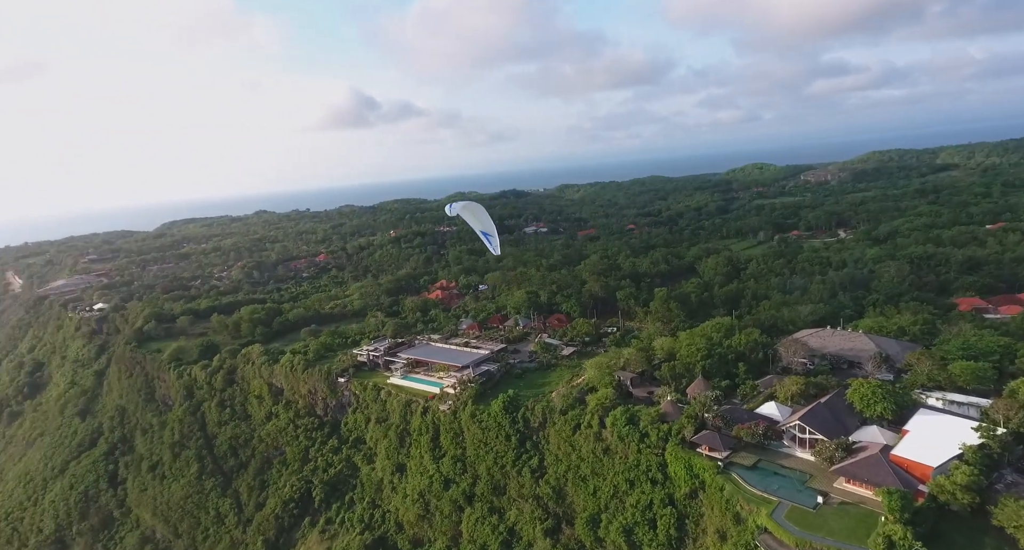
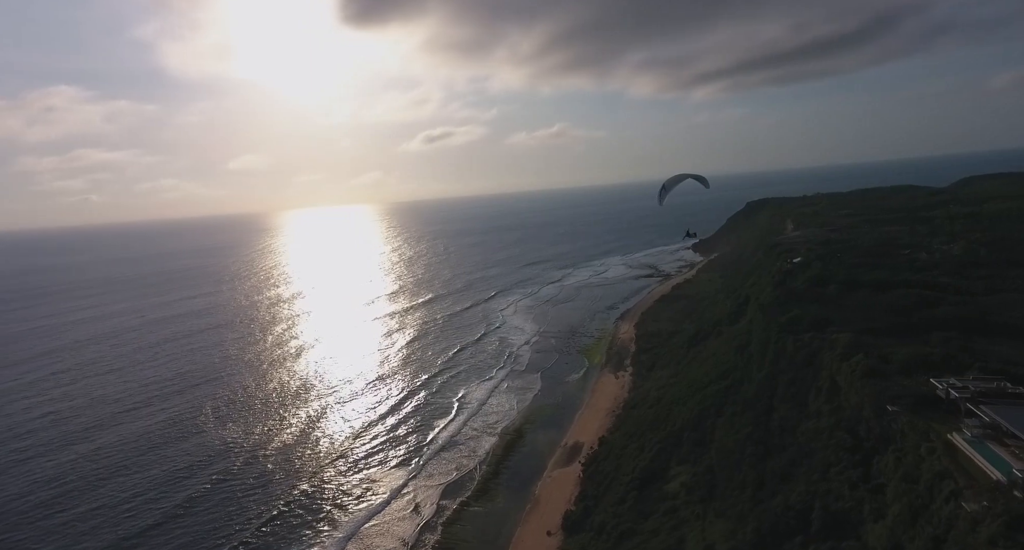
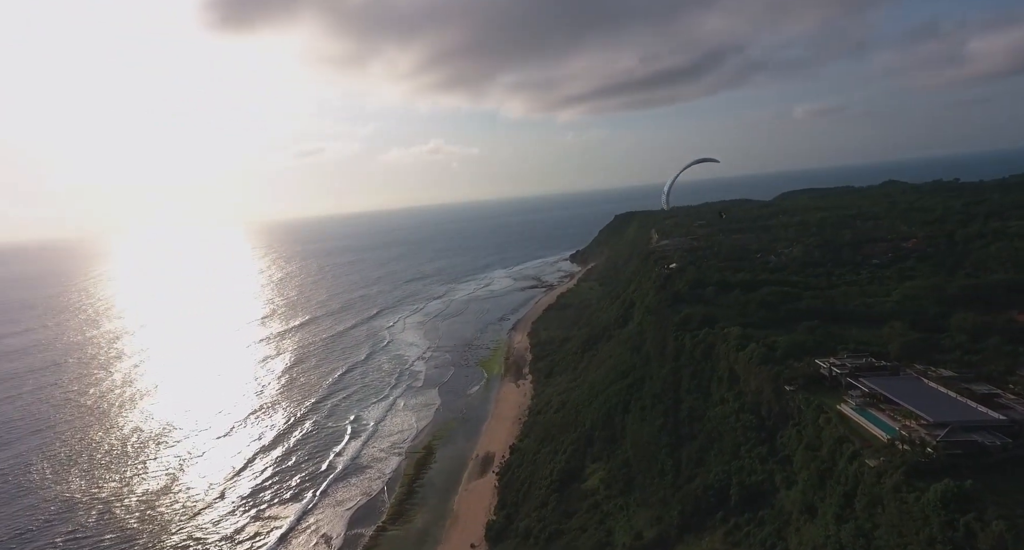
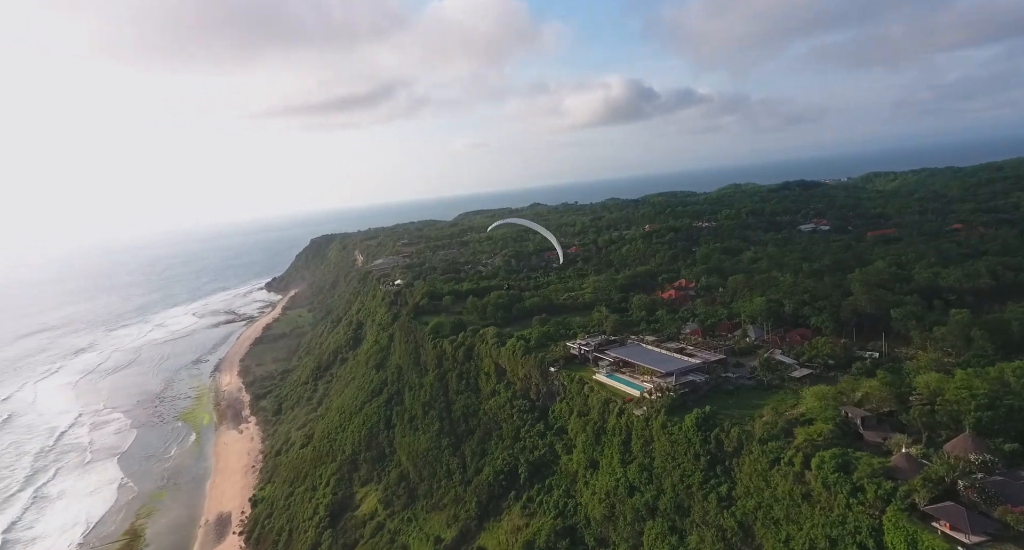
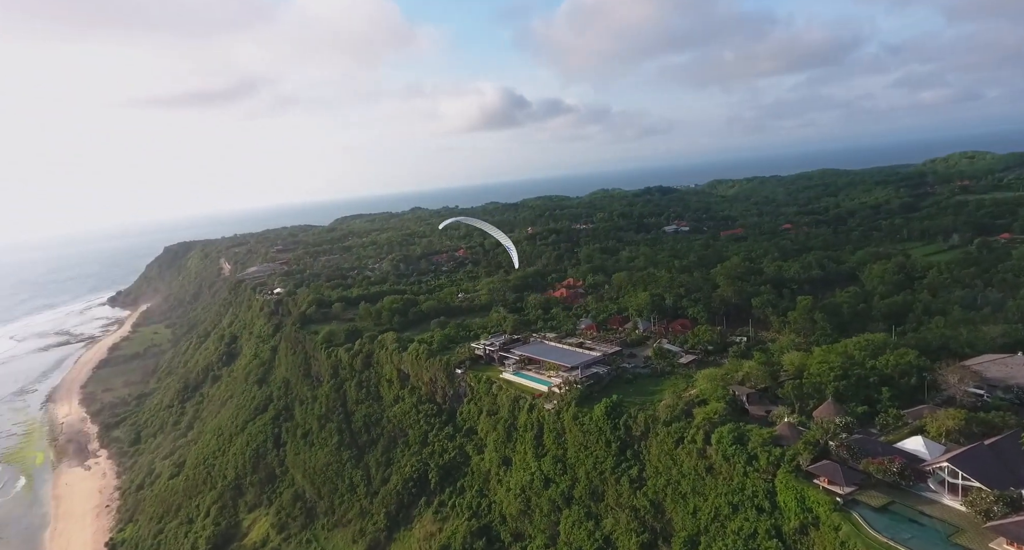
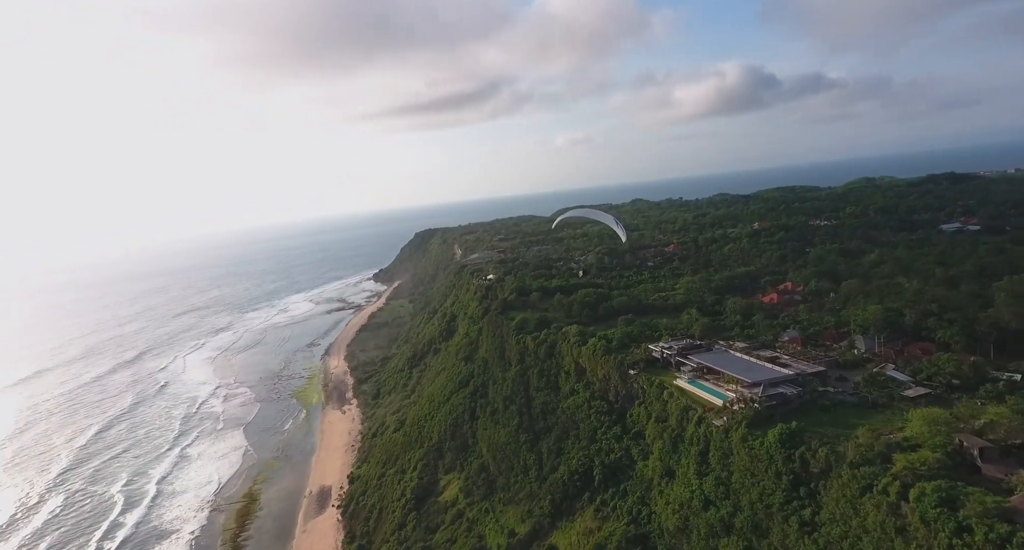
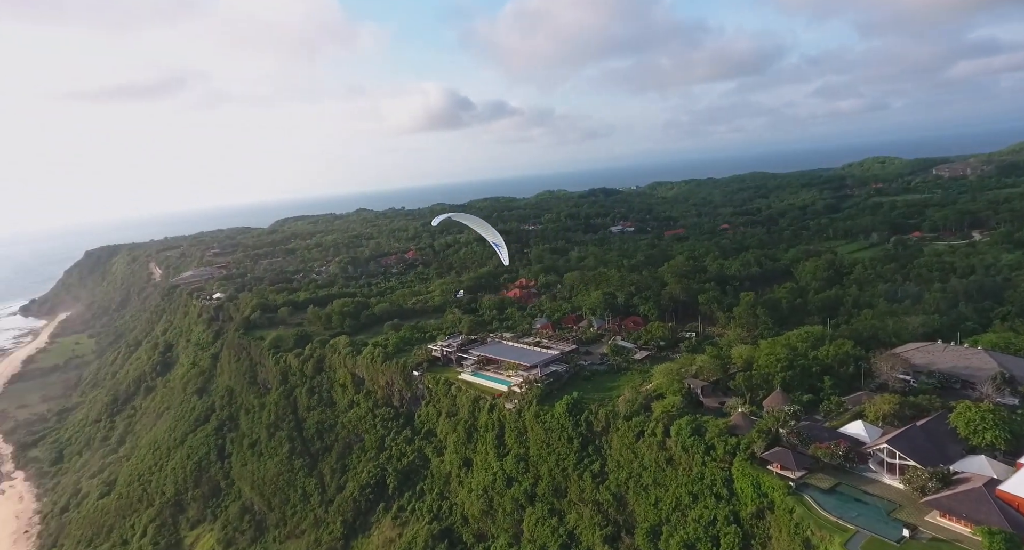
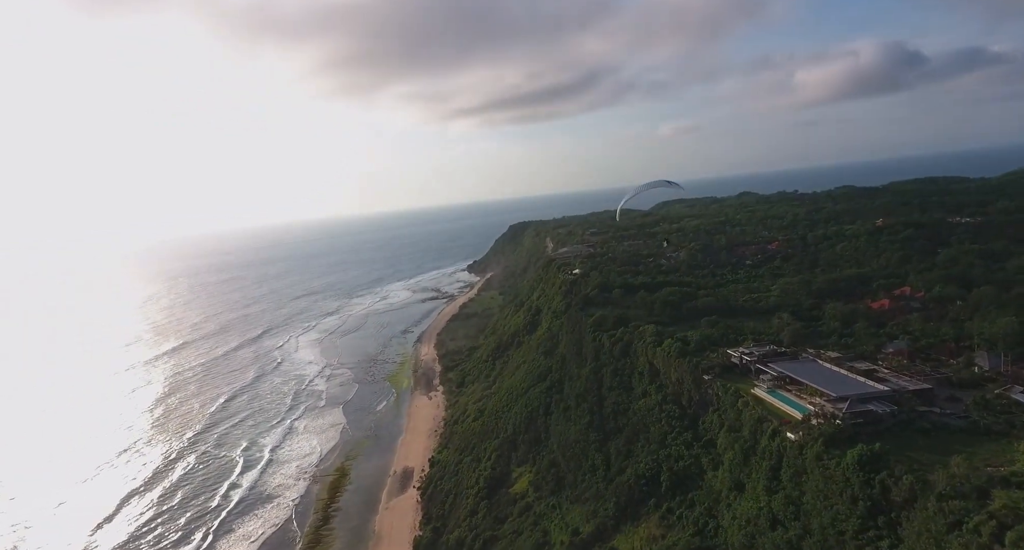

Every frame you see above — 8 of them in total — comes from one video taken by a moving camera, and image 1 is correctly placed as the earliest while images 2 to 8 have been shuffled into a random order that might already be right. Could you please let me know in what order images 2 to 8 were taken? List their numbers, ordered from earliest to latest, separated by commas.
7, 5, 4, 6, 8, 3, 2
